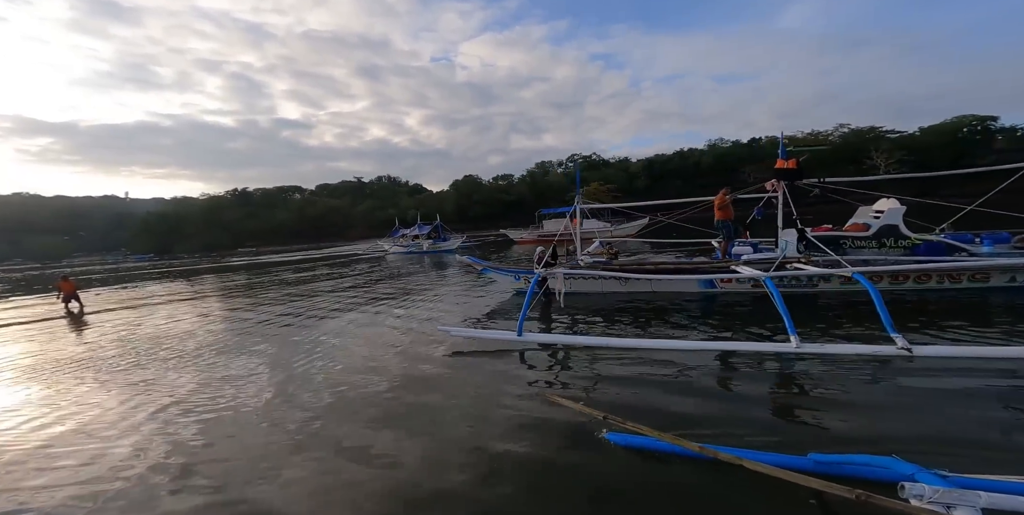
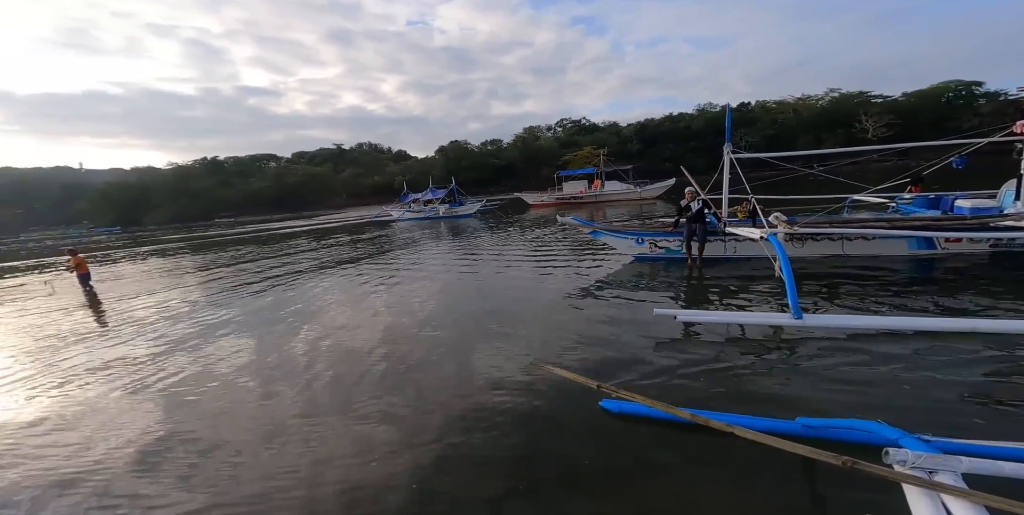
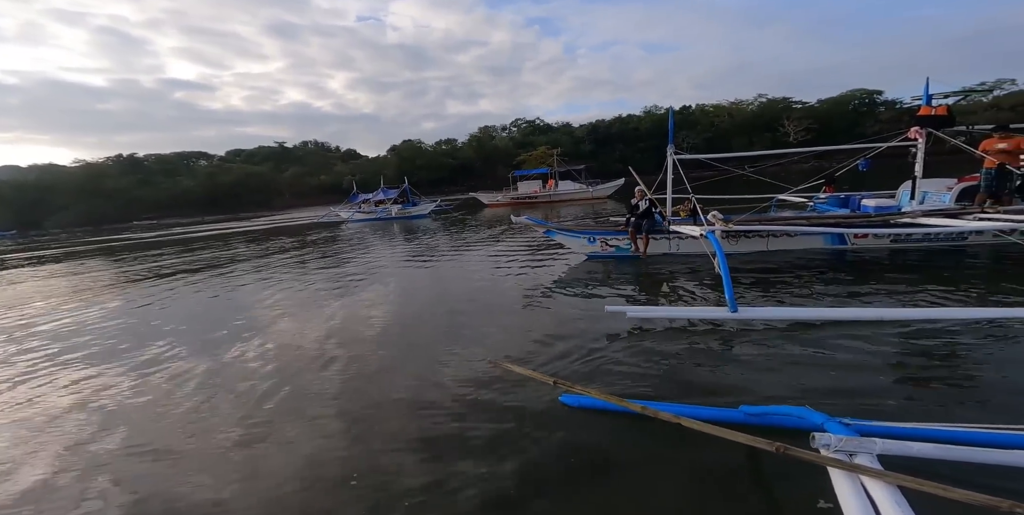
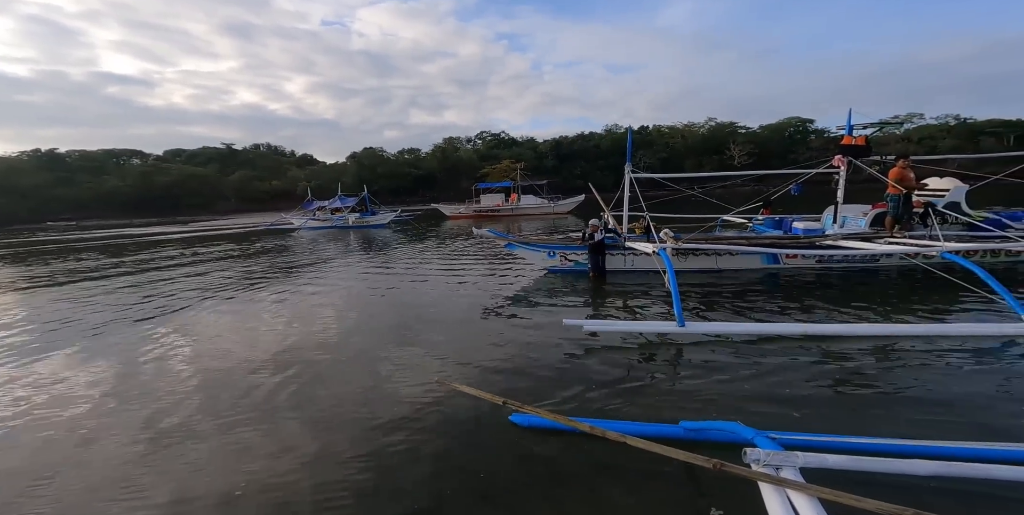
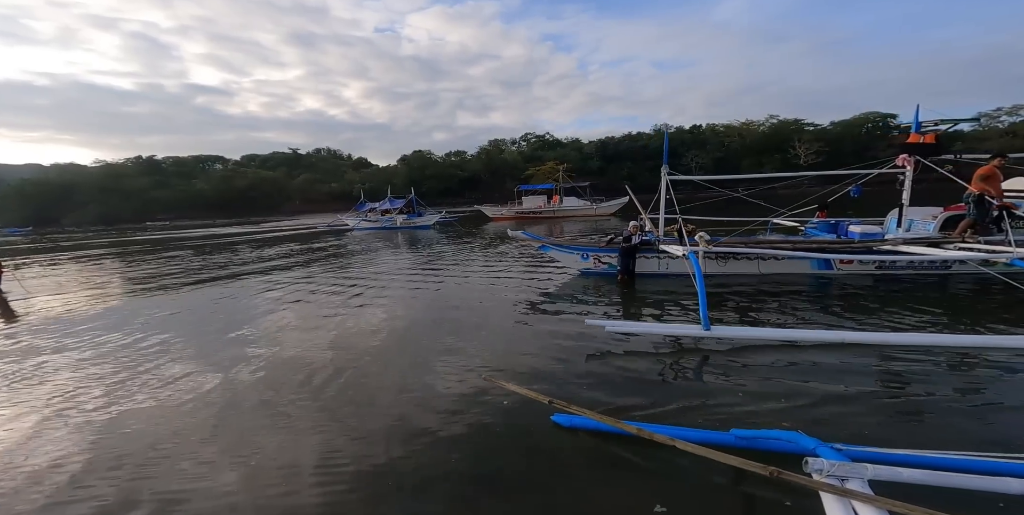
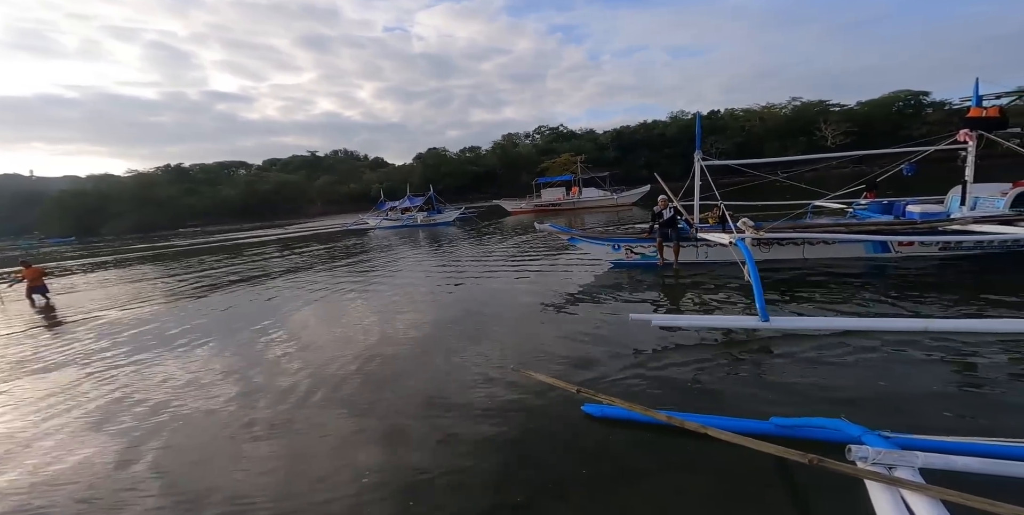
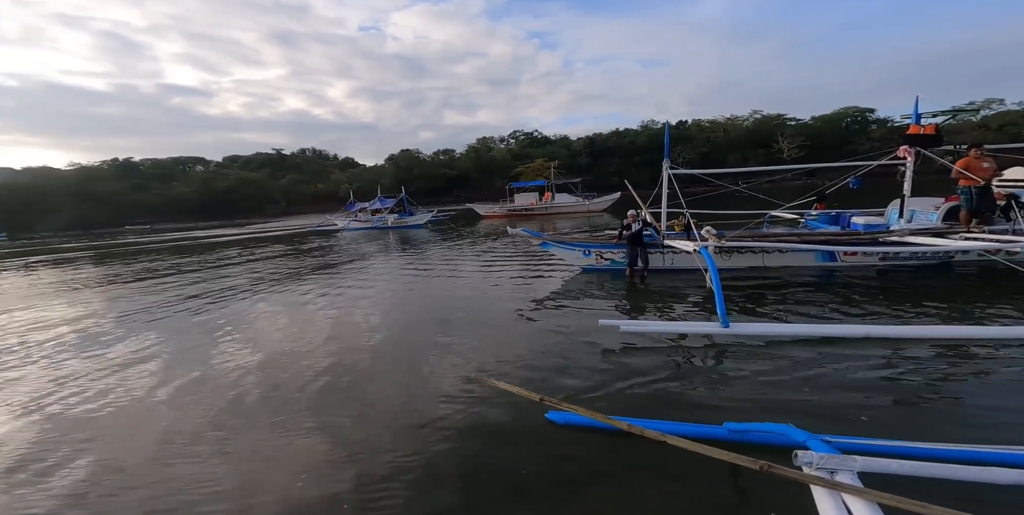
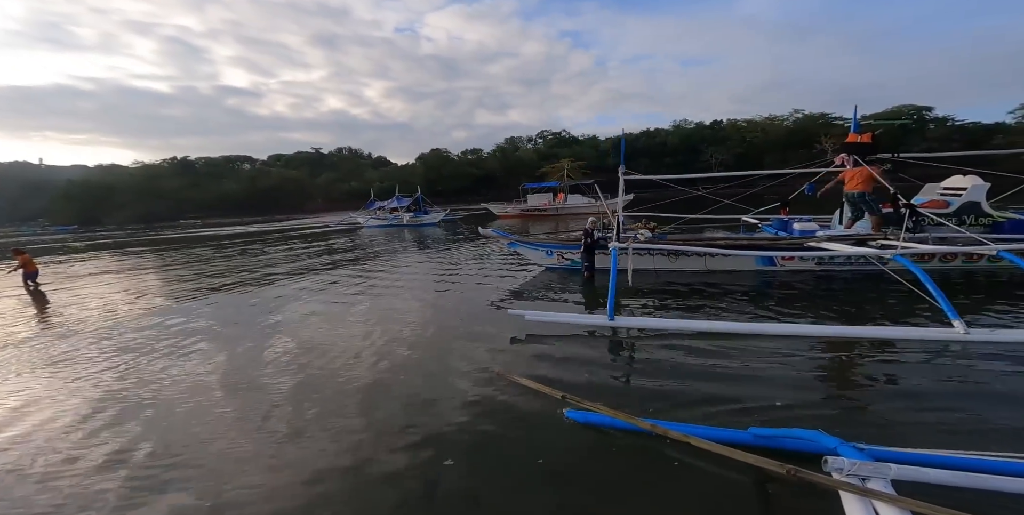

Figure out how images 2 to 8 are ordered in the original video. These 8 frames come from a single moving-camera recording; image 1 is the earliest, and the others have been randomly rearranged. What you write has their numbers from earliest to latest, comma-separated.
8, 5, 4, 7, 2, 6, 3
